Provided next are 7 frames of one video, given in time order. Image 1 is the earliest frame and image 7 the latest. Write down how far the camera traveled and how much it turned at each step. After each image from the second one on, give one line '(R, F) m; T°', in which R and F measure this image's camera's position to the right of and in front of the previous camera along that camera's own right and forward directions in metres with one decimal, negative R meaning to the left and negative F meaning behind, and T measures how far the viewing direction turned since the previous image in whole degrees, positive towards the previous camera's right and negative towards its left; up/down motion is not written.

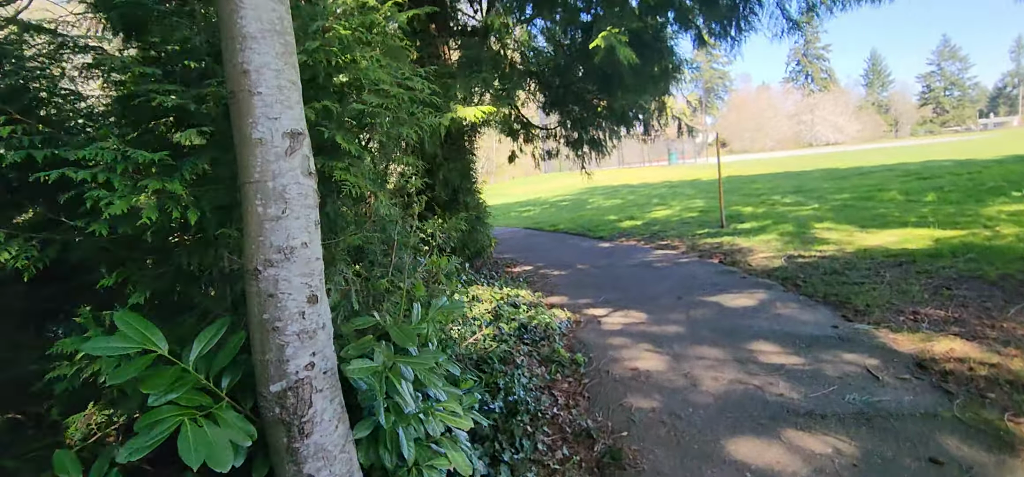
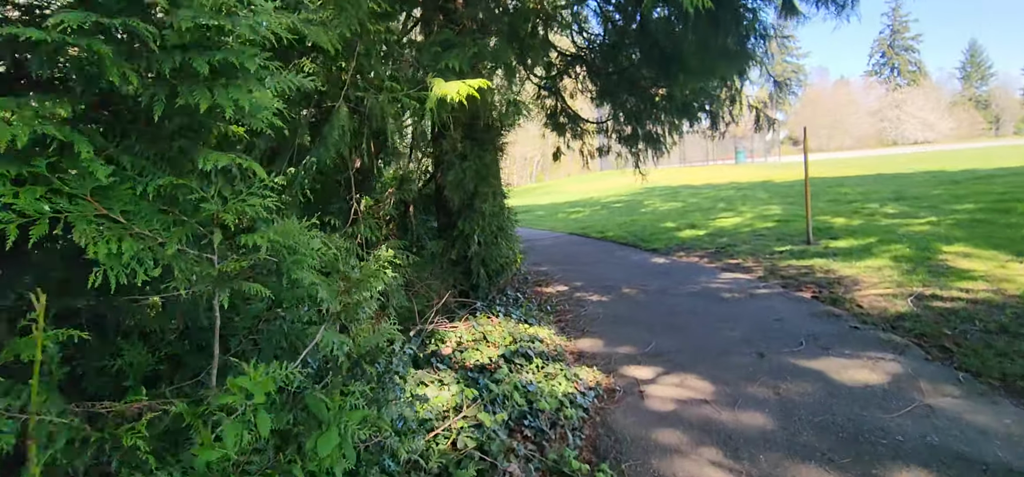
(+0.3, +1.3) m; -6°
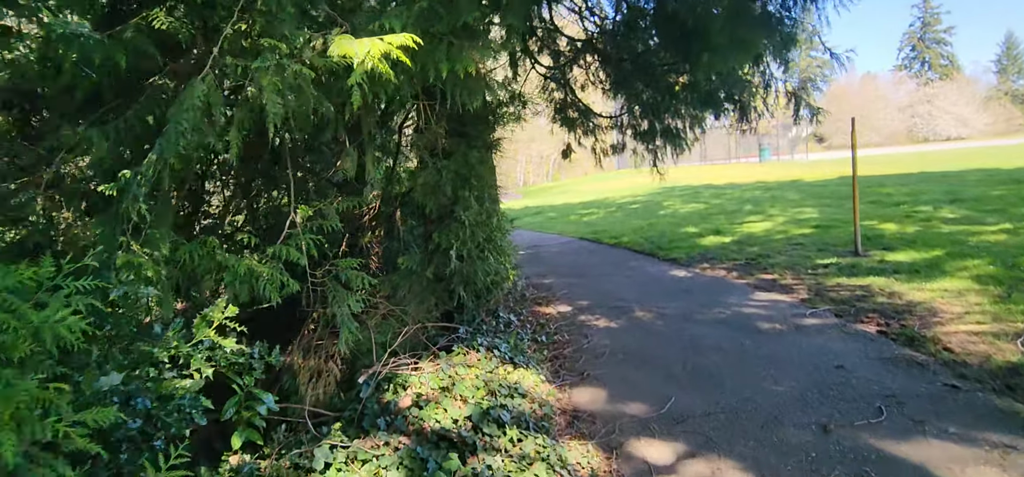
(+0.3, +0.9) m; -2°
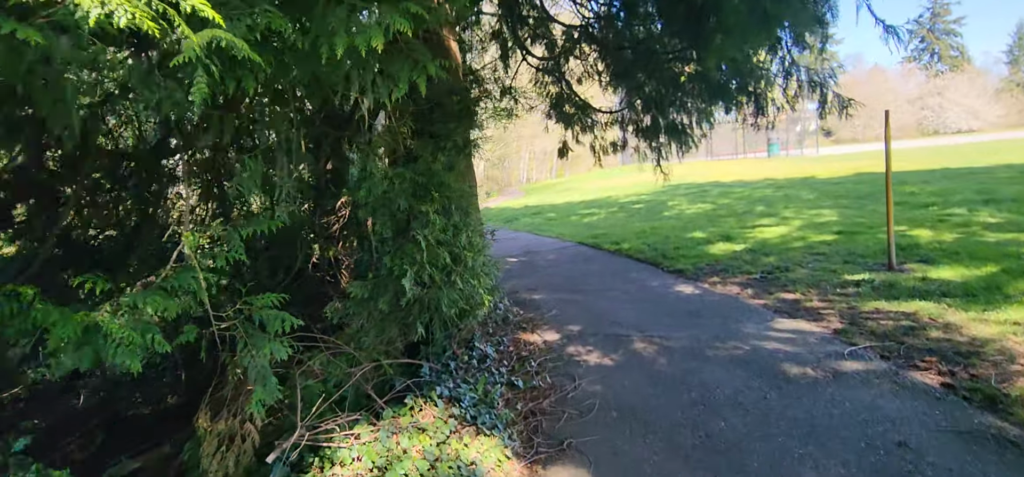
(+0.2, +0.8) m; -1°
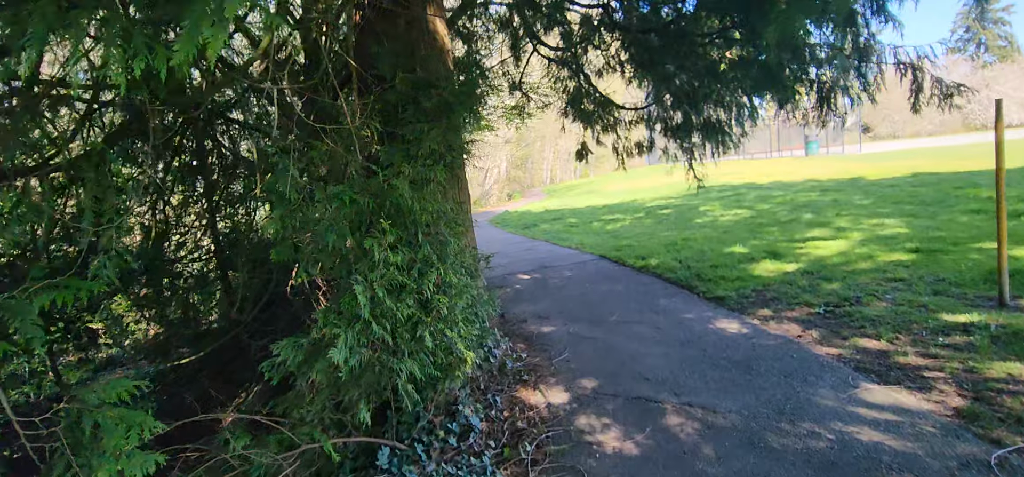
(+0.2, +1.0) m; -3°
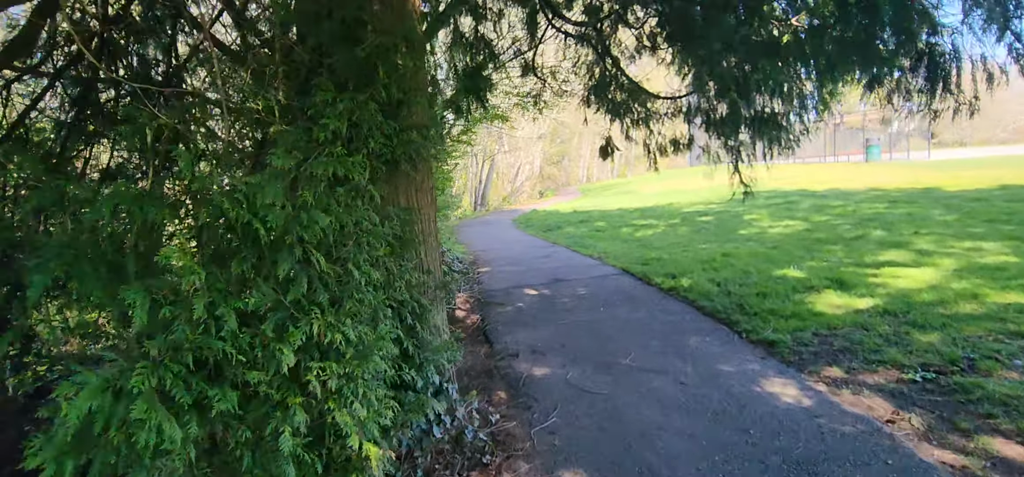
(+0.4, +1.2) m; -4°
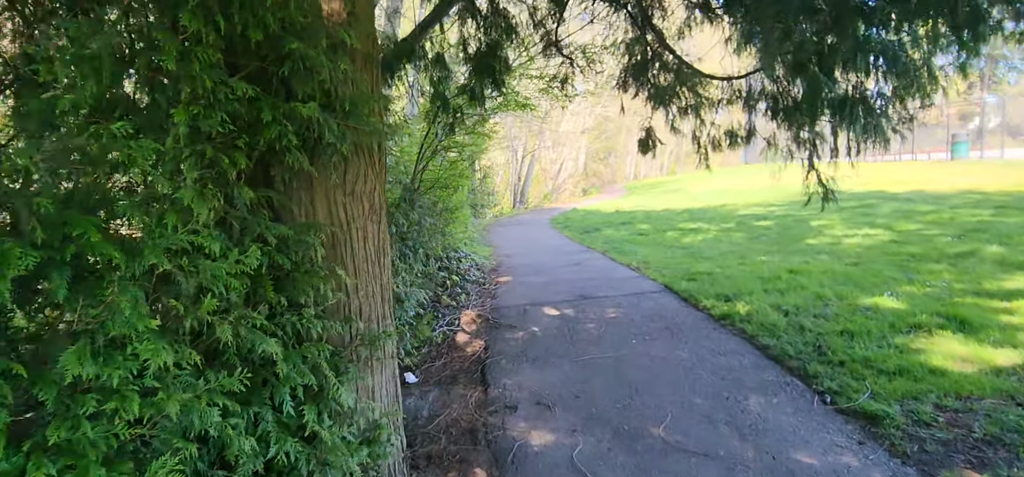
(+0.3, +1.1) m; -5°
